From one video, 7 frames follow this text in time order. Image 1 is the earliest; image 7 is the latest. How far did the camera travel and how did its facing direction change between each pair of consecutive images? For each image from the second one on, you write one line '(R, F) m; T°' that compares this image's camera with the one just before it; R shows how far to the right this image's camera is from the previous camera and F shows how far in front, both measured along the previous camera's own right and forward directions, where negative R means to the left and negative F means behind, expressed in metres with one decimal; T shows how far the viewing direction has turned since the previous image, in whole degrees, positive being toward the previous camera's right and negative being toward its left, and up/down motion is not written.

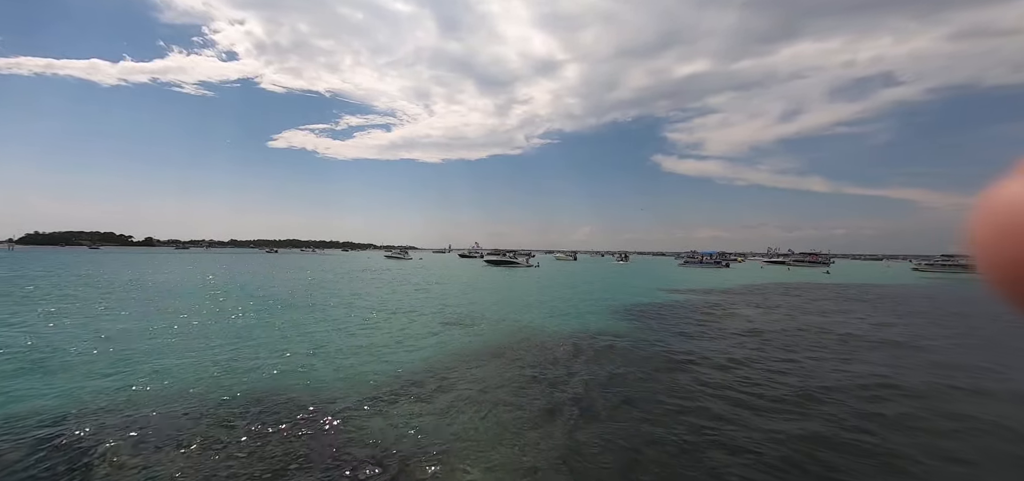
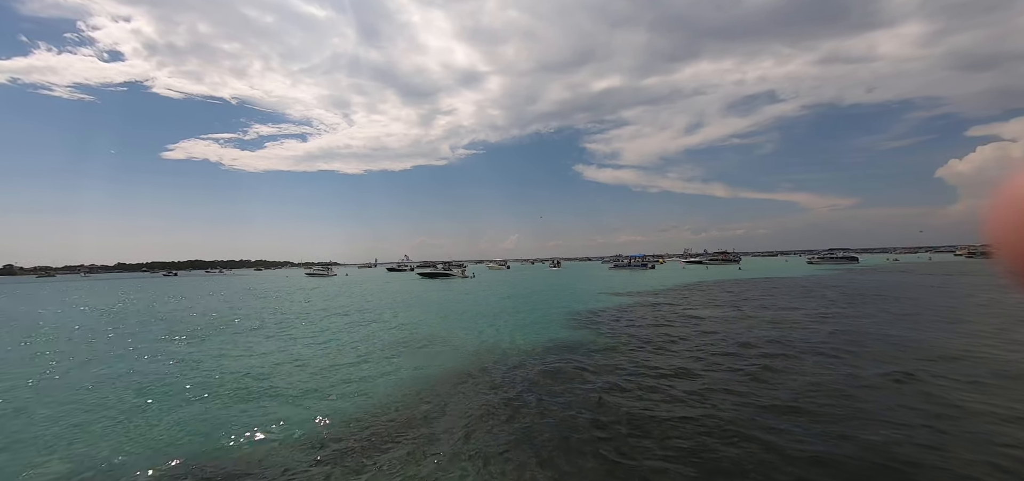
(-1.6, +1.8) m; +9°
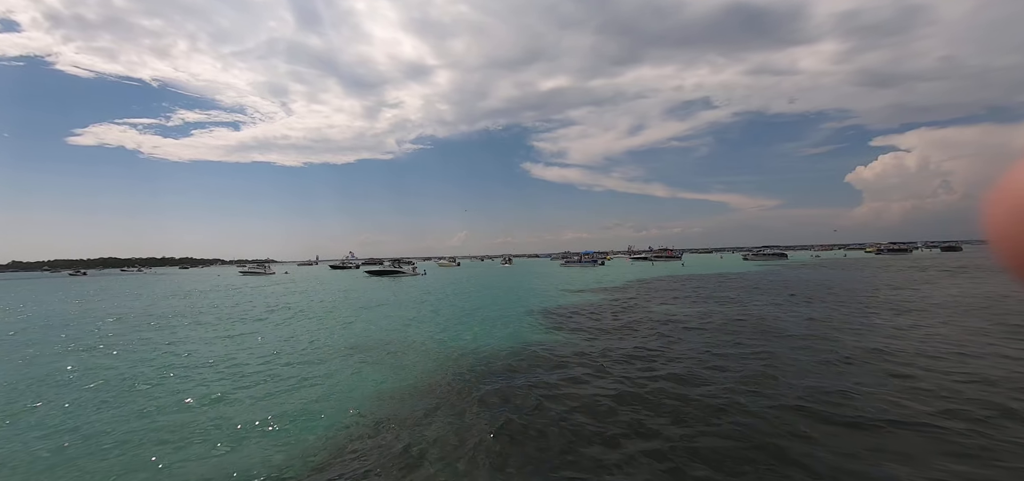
(-1.6, +0.7) m; +7°
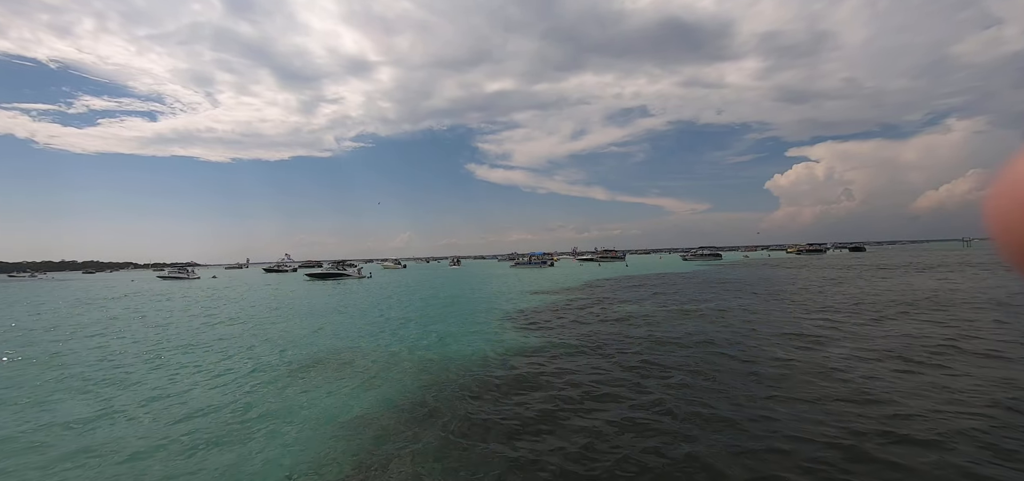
(-1.4, +0.8) m; +7°
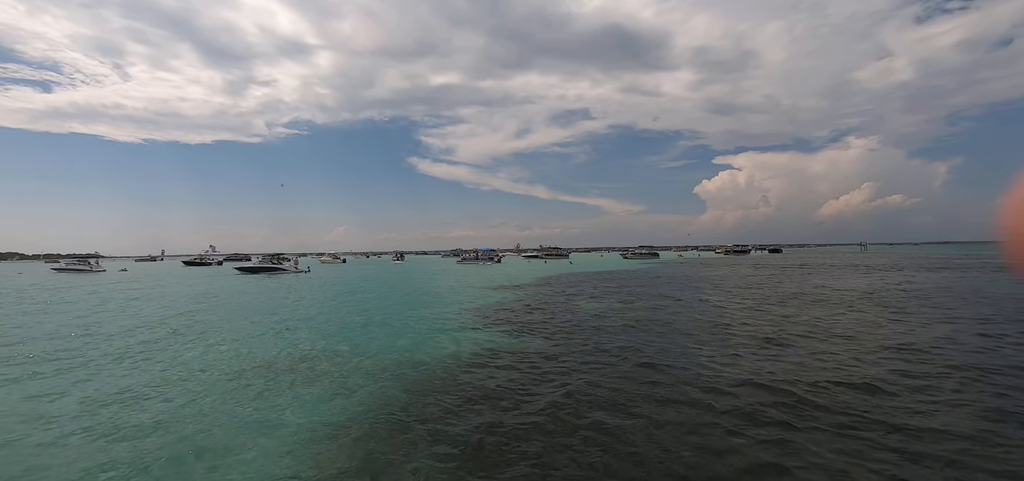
(-0.6, +0.1) m; +8°
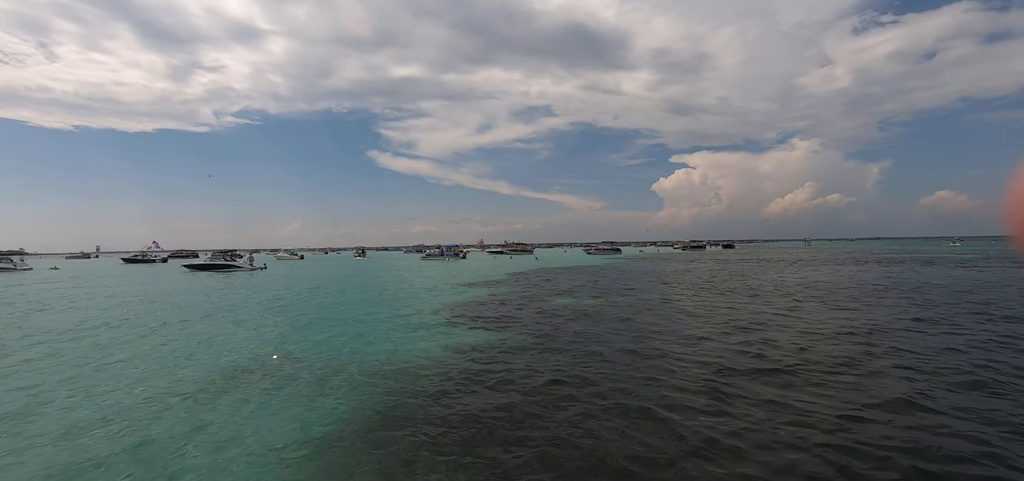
(-0.3, -0.3) m; +5°
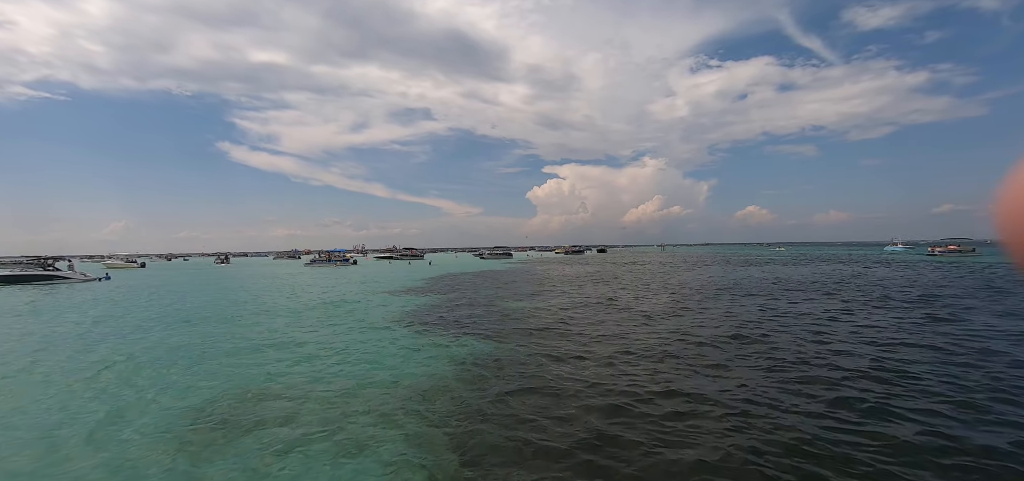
(-3.1, -1.1) m; +15°
